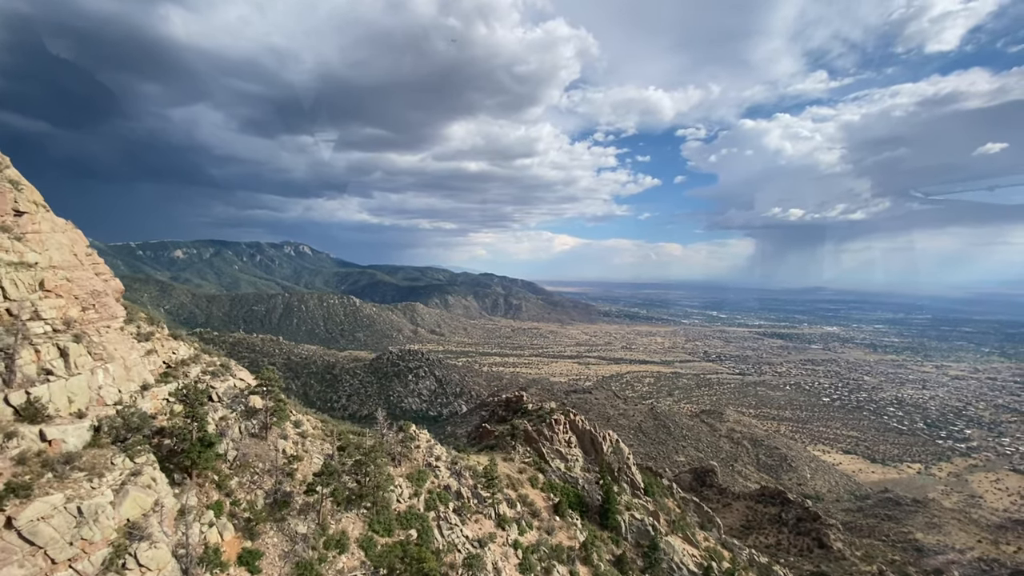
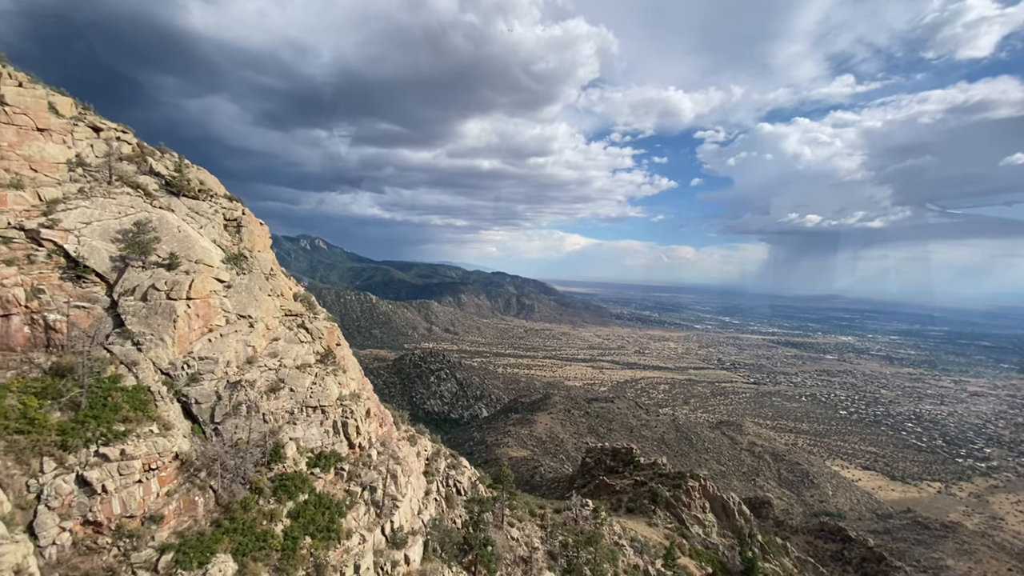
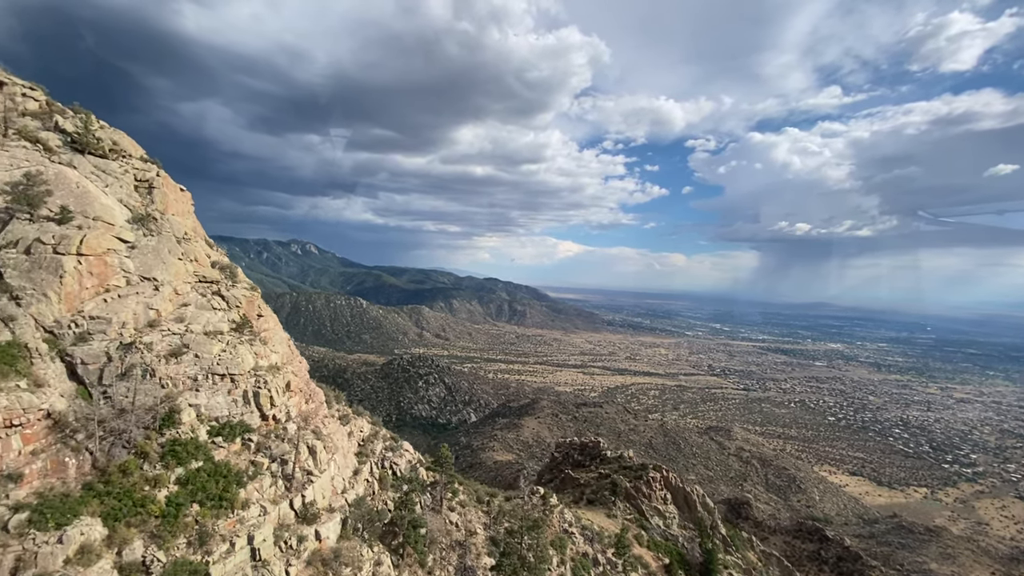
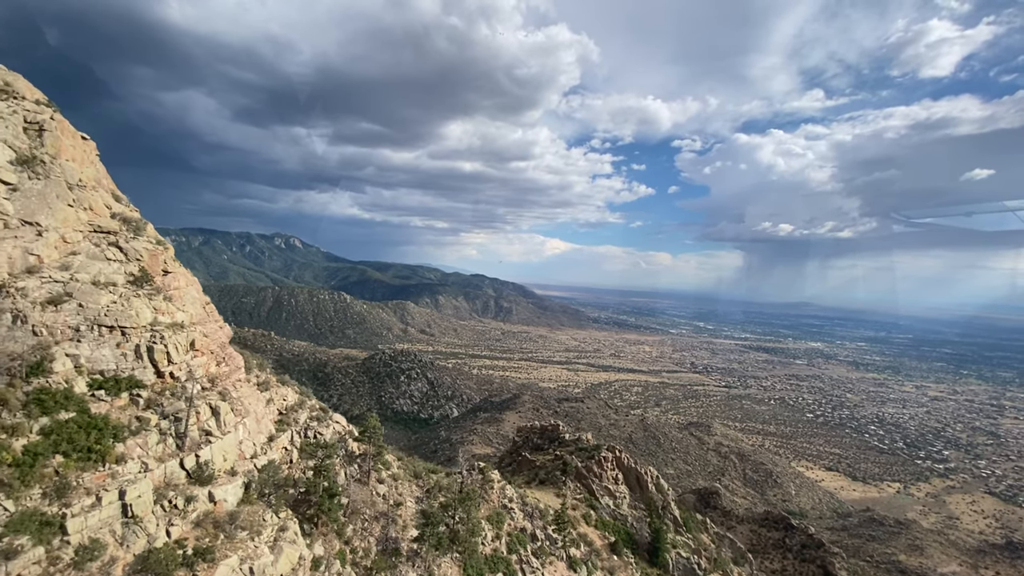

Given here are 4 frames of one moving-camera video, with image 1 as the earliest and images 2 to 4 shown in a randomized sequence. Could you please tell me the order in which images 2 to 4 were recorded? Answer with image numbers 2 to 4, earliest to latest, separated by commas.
4, 3, 2
